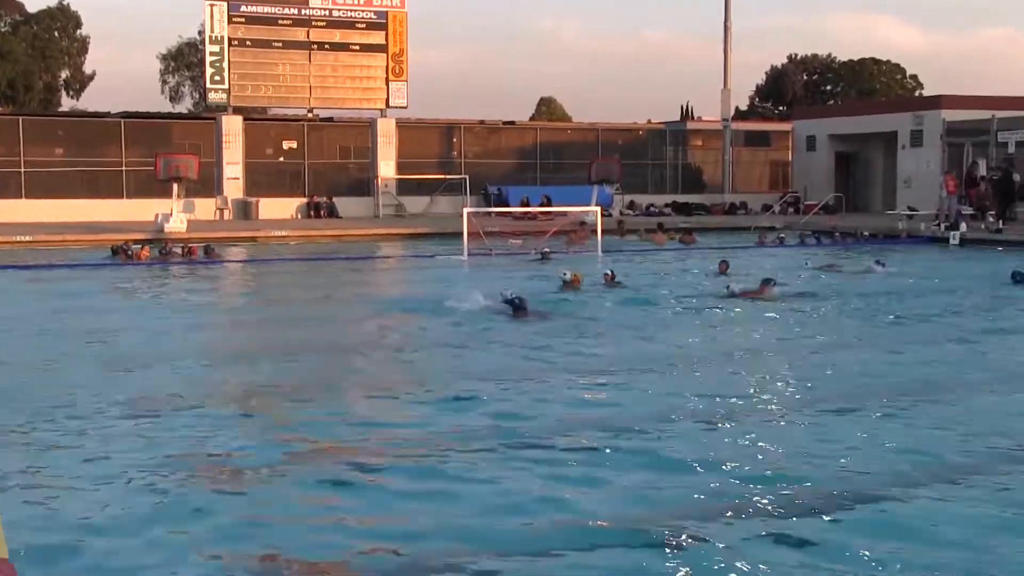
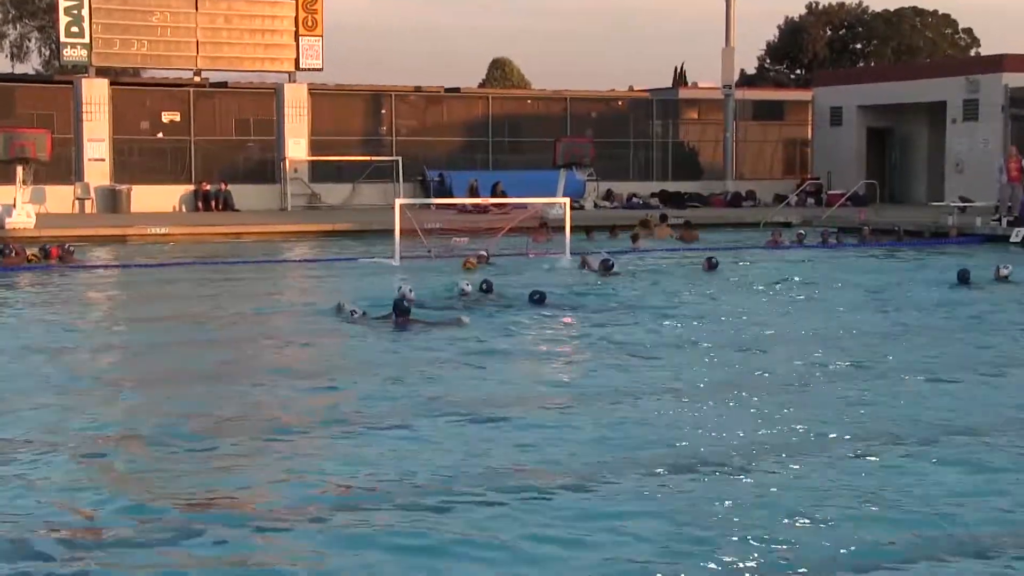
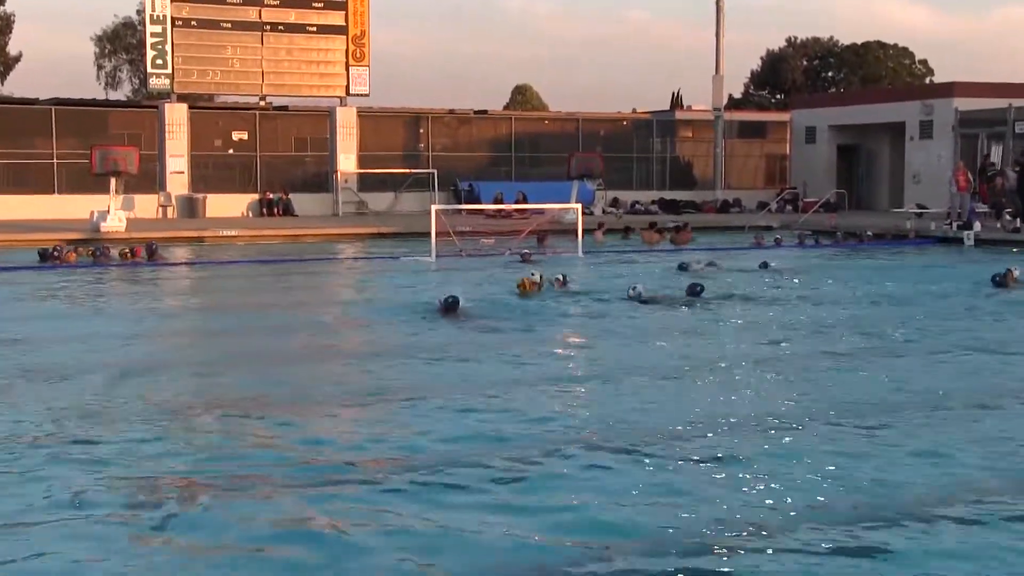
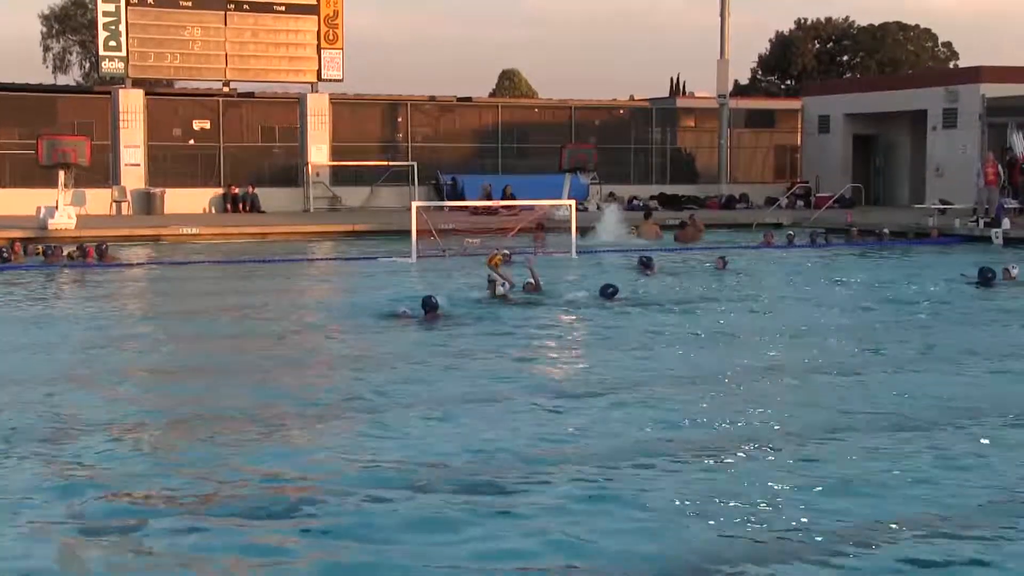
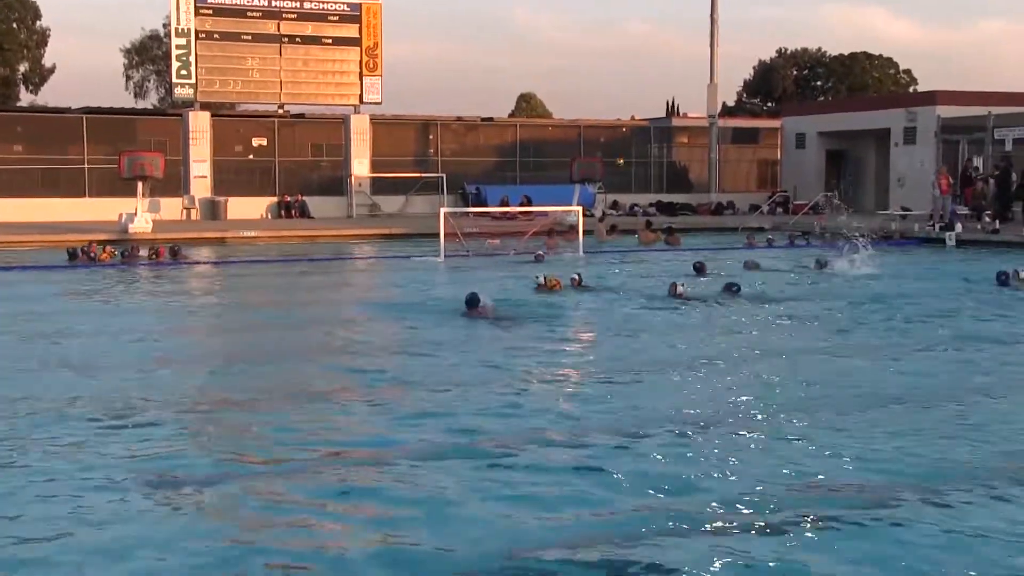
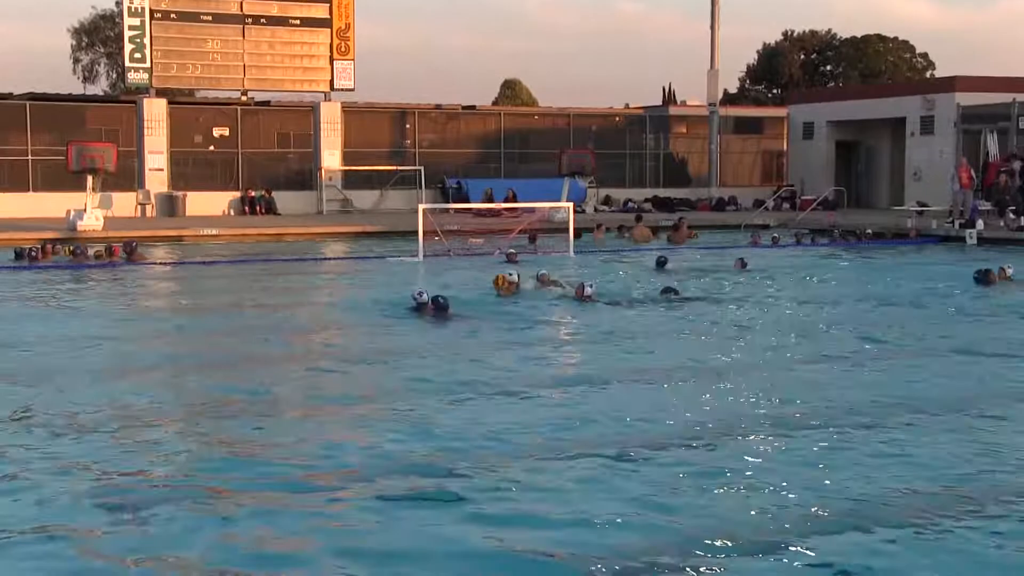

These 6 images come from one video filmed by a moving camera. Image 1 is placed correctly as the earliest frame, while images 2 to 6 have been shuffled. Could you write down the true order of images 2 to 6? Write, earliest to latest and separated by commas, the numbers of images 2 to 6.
5, 3, 6, 4, 2
